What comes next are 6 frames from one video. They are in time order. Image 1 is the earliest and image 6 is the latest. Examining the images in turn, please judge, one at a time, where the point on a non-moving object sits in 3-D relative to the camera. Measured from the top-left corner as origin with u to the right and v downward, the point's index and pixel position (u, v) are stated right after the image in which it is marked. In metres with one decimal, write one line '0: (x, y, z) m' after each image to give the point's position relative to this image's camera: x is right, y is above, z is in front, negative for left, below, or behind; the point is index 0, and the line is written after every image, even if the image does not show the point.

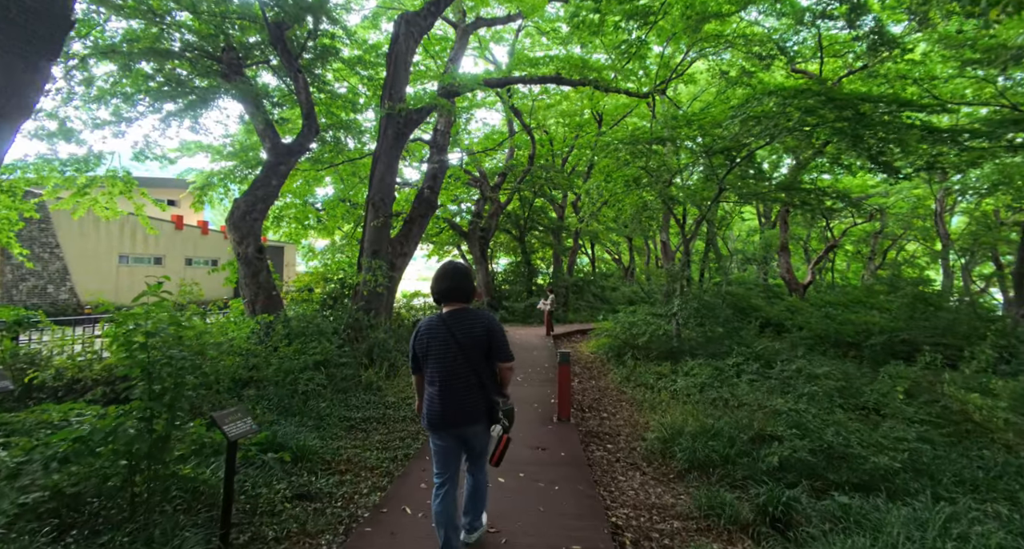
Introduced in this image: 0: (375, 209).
0: (-2.5, +1.2, +8.3) m
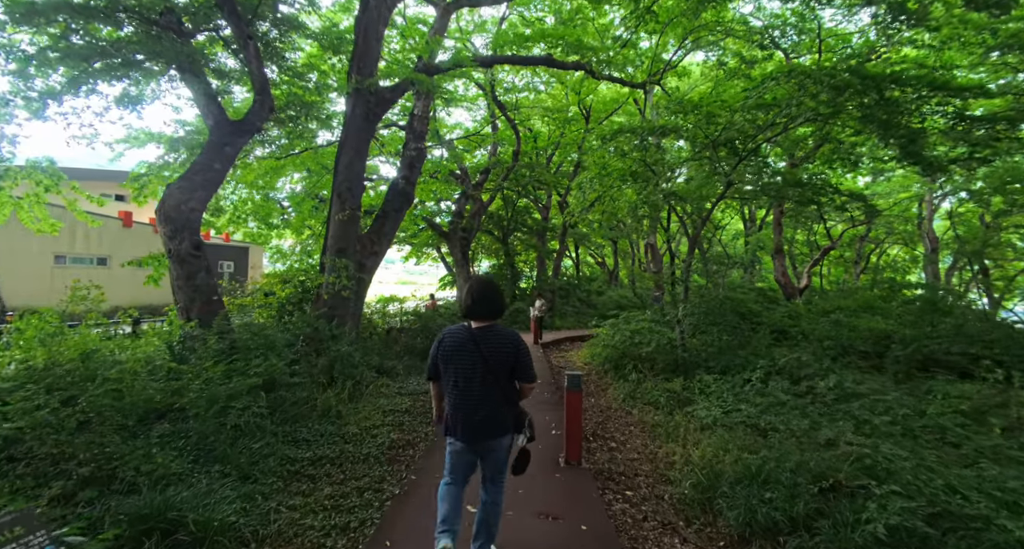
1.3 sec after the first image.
0: (-2.7, +1.1, +7.2) m
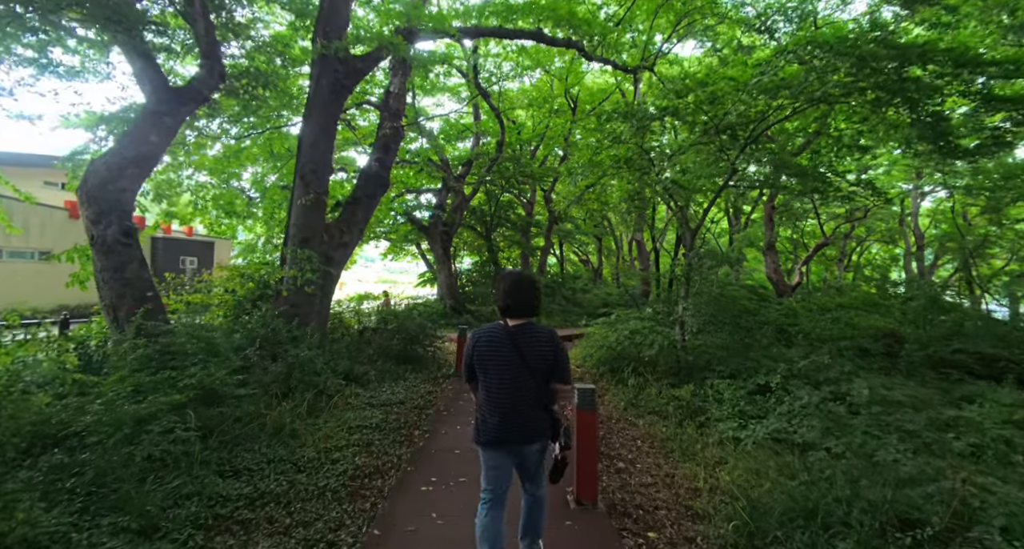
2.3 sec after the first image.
0: (-2.8, +1.2, +6.3) m
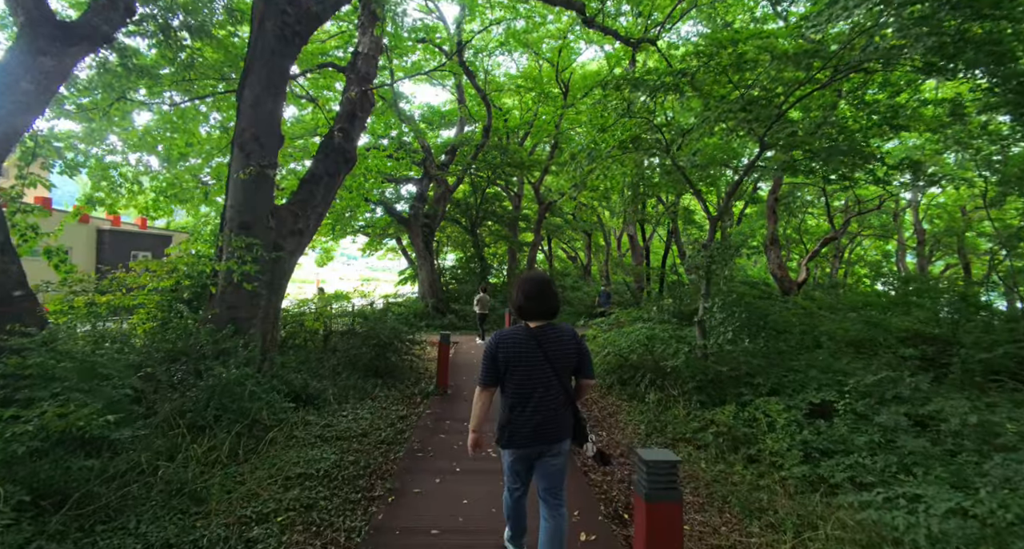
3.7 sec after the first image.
0: (-2.9, +1.3, +5.0) m
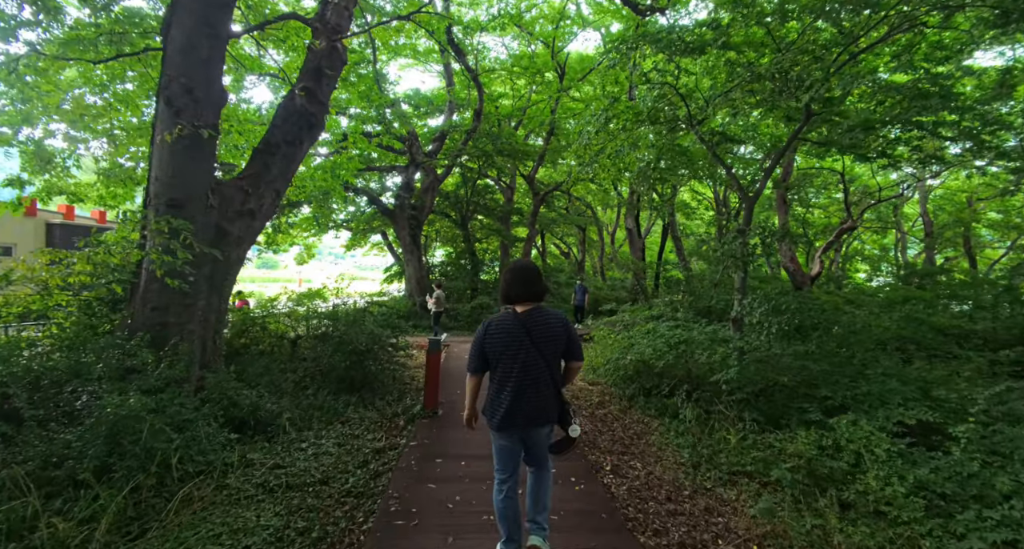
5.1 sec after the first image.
0: (-2.9, +1.4, +3.9) m
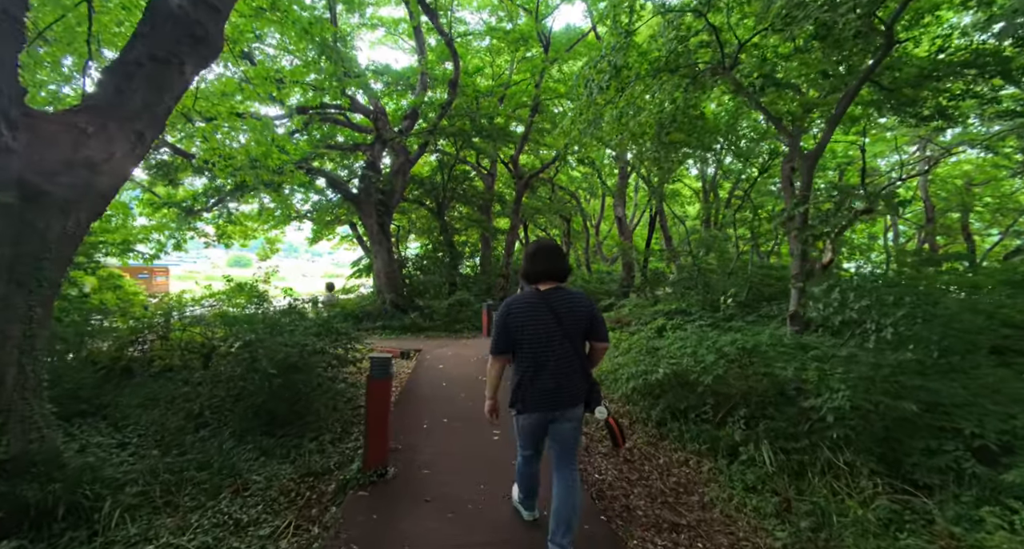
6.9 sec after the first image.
0: (-2.9, +1.4, +2.3) m
